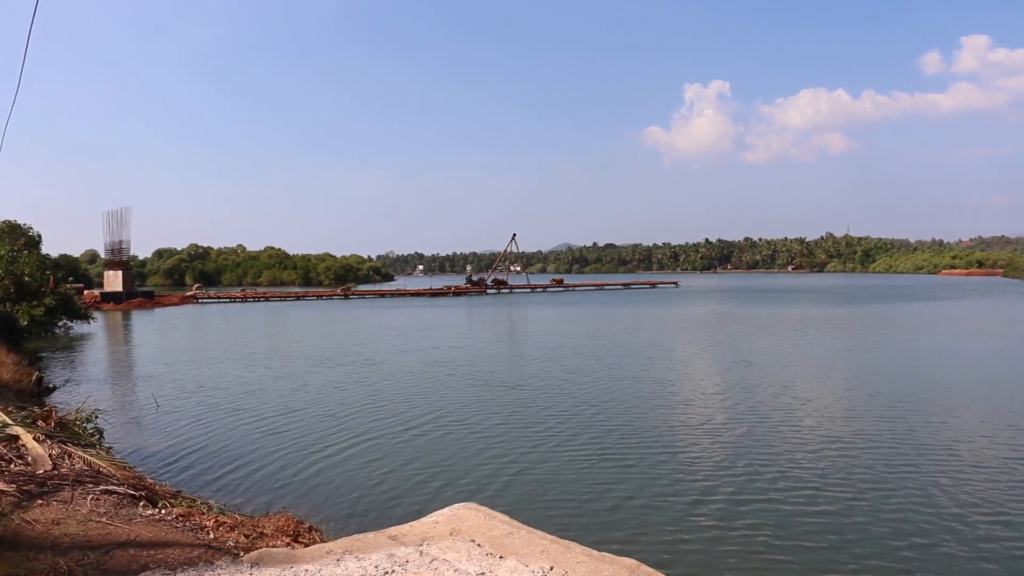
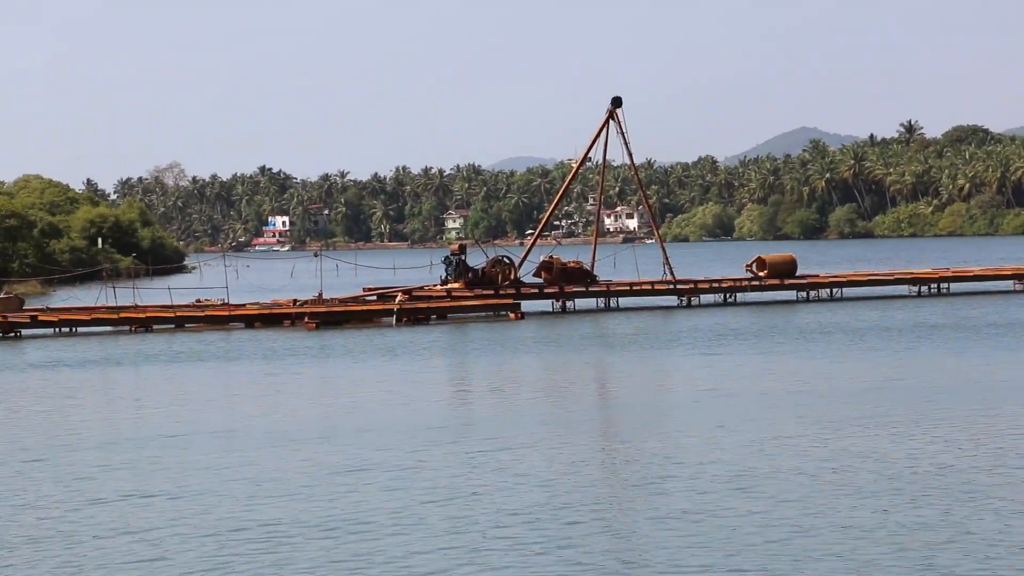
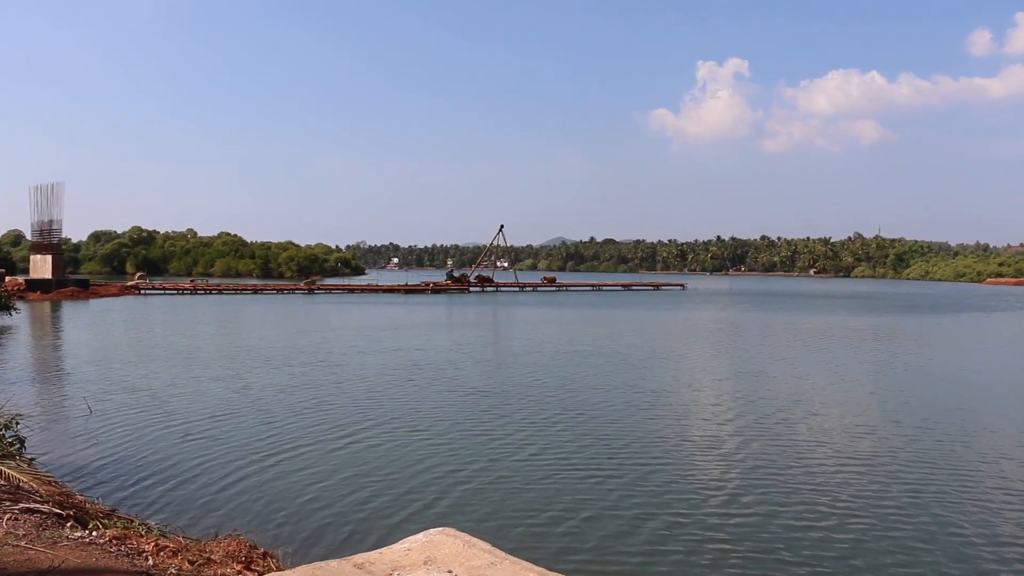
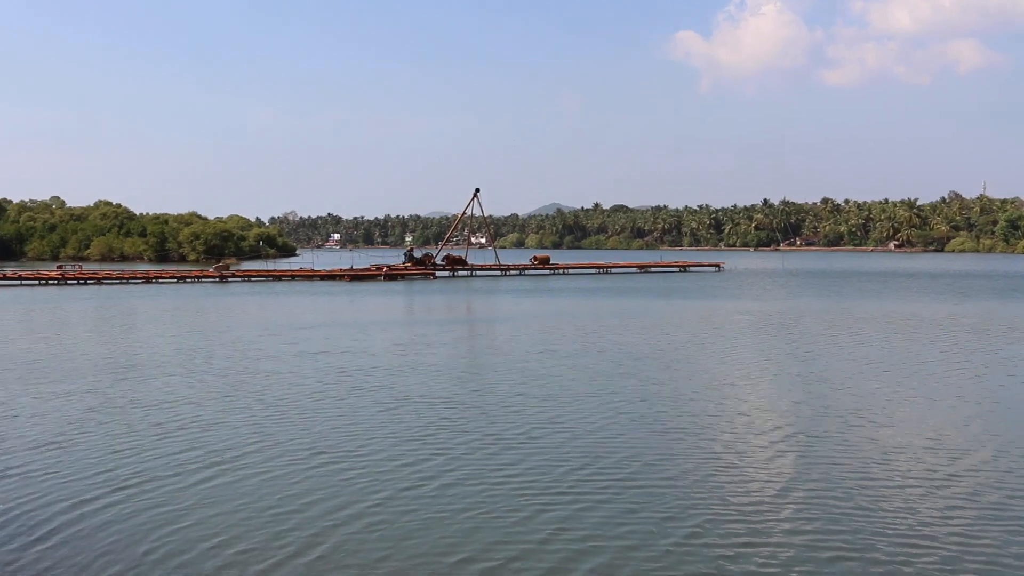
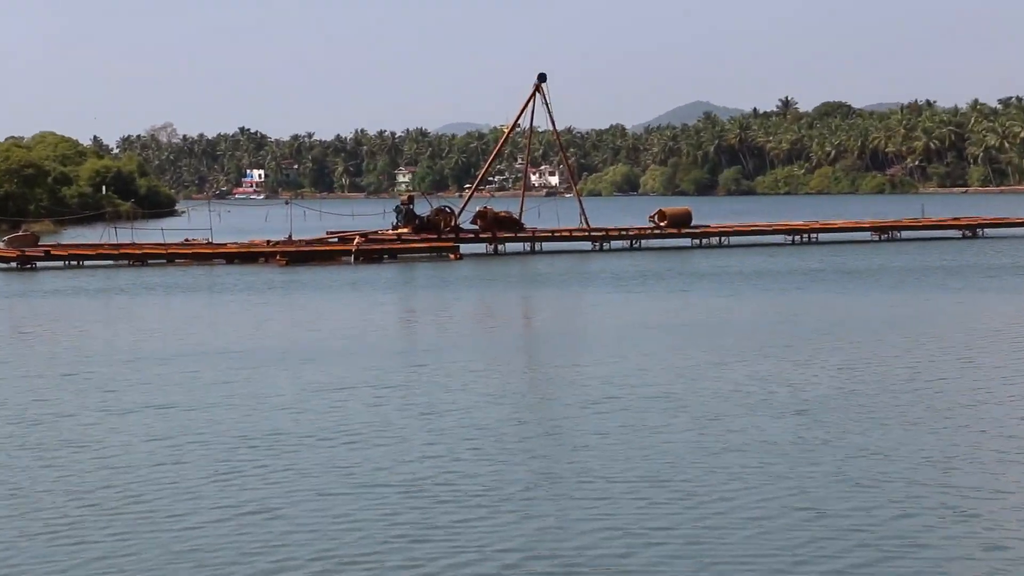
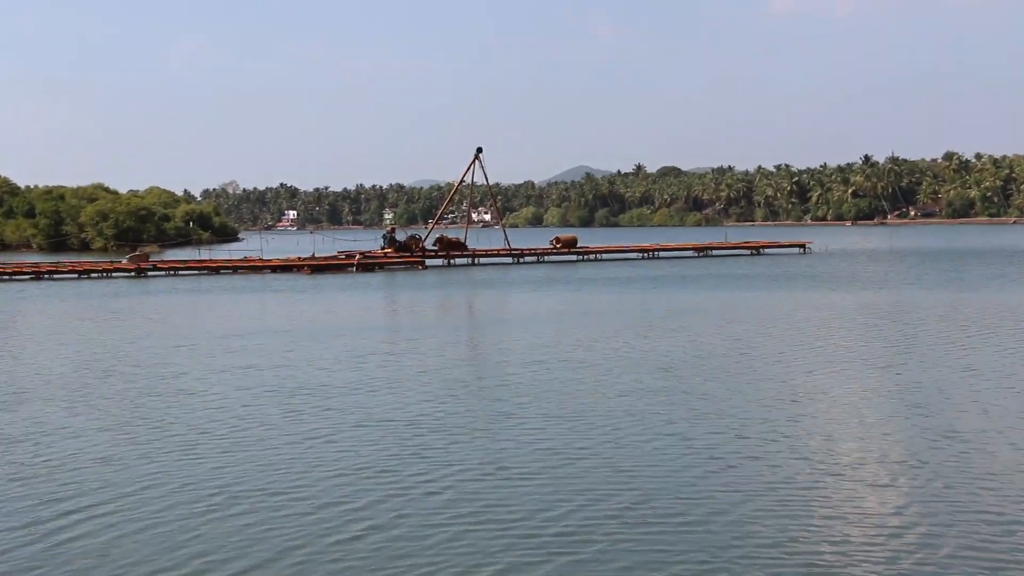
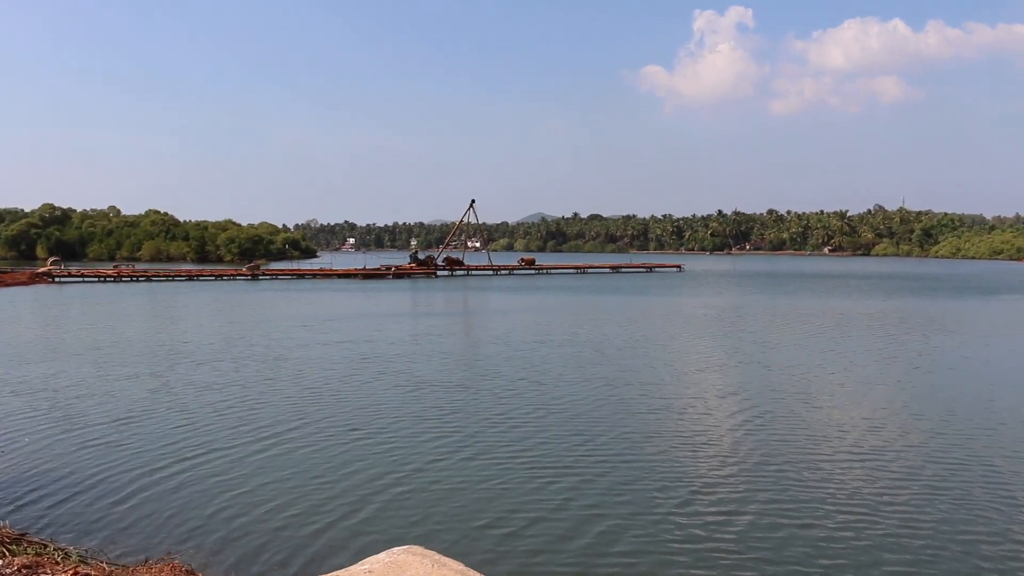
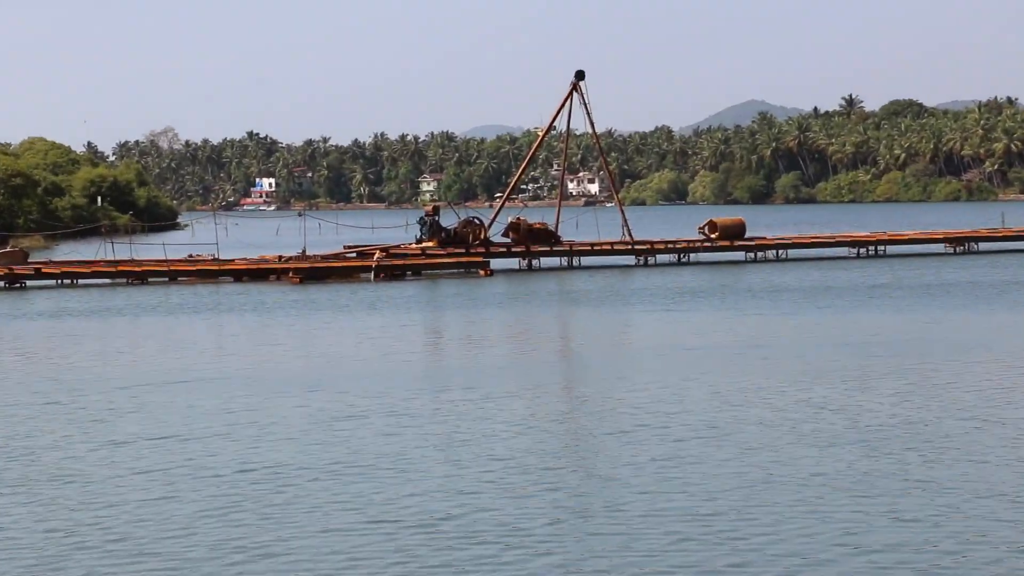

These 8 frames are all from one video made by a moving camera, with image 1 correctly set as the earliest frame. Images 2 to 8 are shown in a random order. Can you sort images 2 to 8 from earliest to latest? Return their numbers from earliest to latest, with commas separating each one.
3, 7, 4, 6, 5, 8, 2
